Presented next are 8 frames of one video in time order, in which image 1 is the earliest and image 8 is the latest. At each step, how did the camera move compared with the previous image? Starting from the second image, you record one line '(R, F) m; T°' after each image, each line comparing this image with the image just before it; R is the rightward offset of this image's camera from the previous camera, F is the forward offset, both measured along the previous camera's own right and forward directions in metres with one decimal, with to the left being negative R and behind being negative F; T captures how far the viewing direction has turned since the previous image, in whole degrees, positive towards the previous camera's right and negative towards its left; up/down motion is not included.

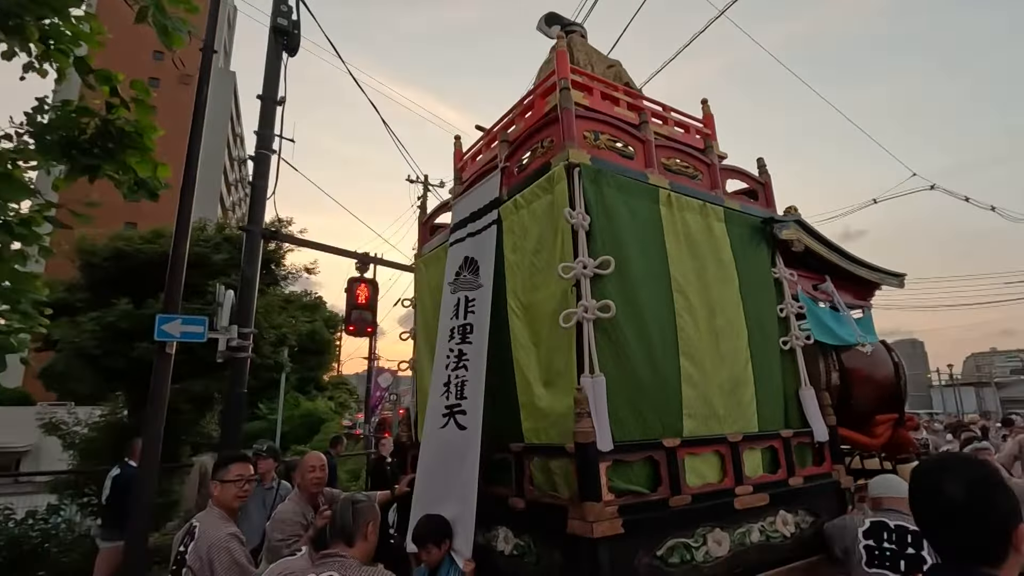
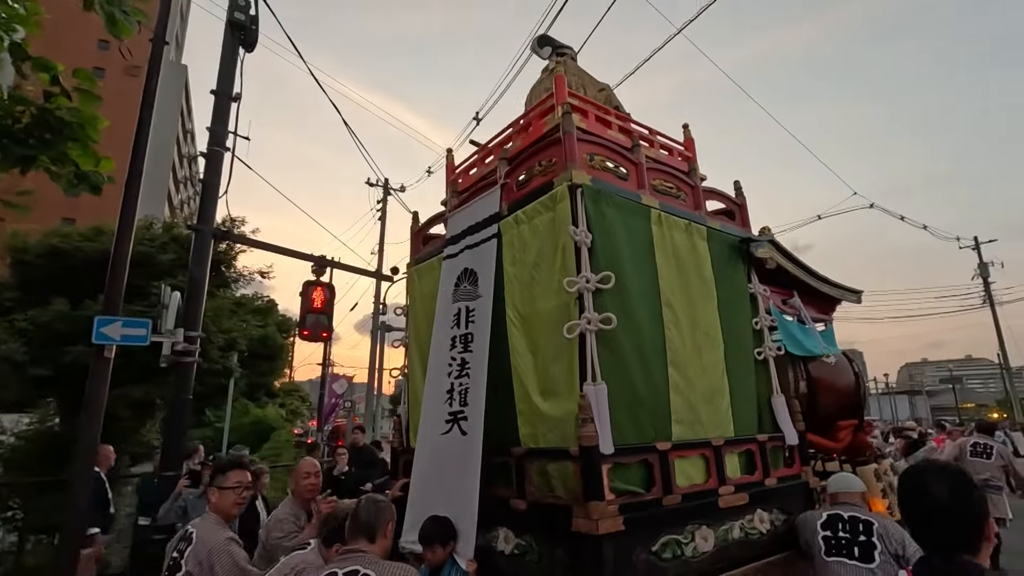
(-0.3, -0.2) m; +4°
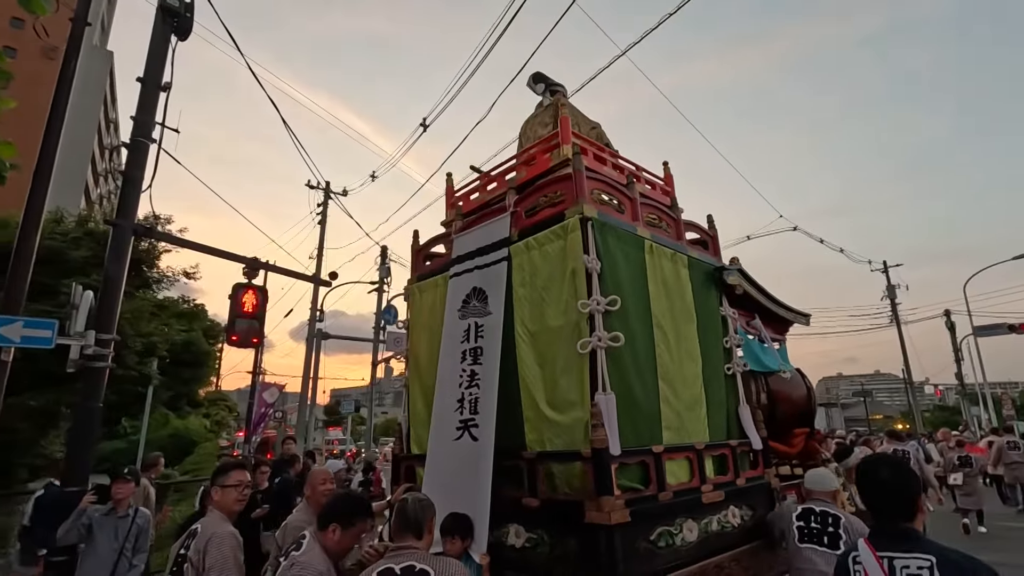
(-0.6, -0.4) m; +6°
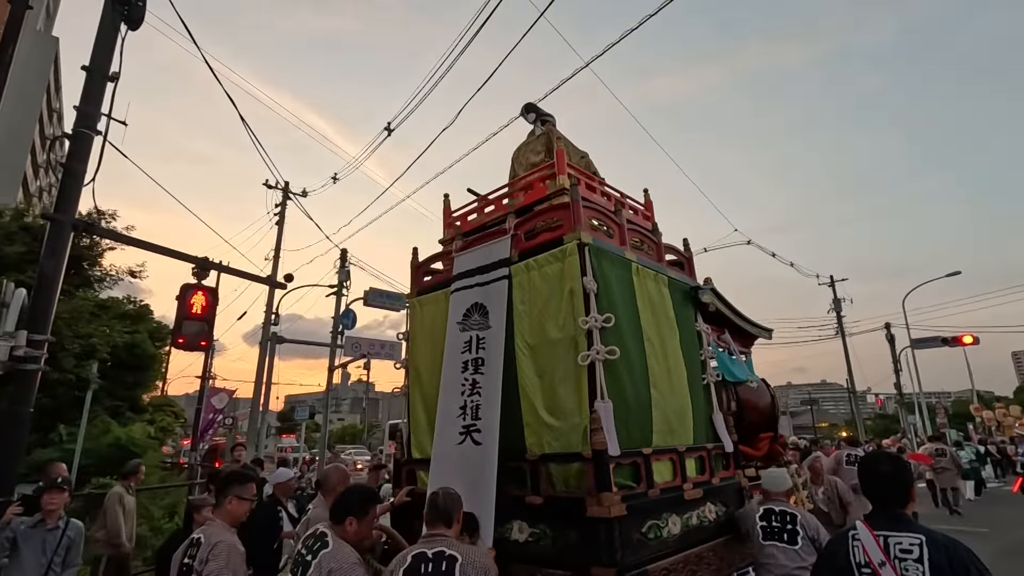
(-0.4, -0.4) m; +4°
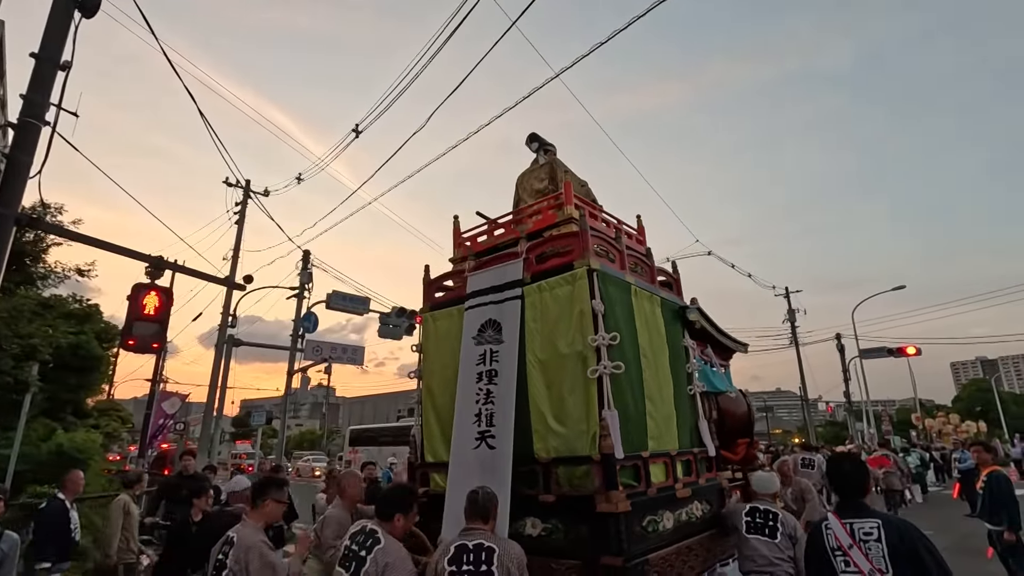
(-0.5, -0.5) m; +4°
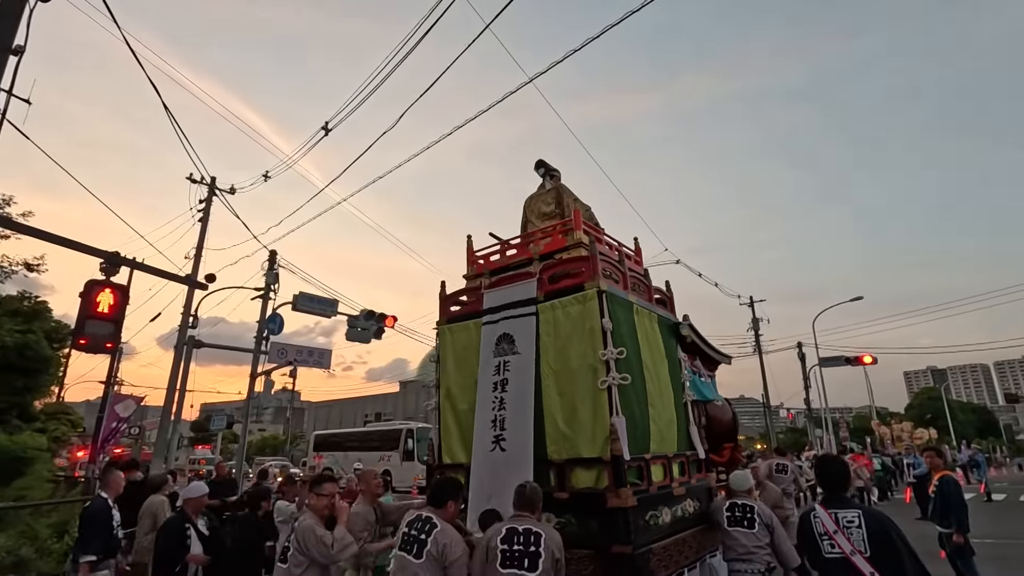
(-0.5, -0.6) m; +3°
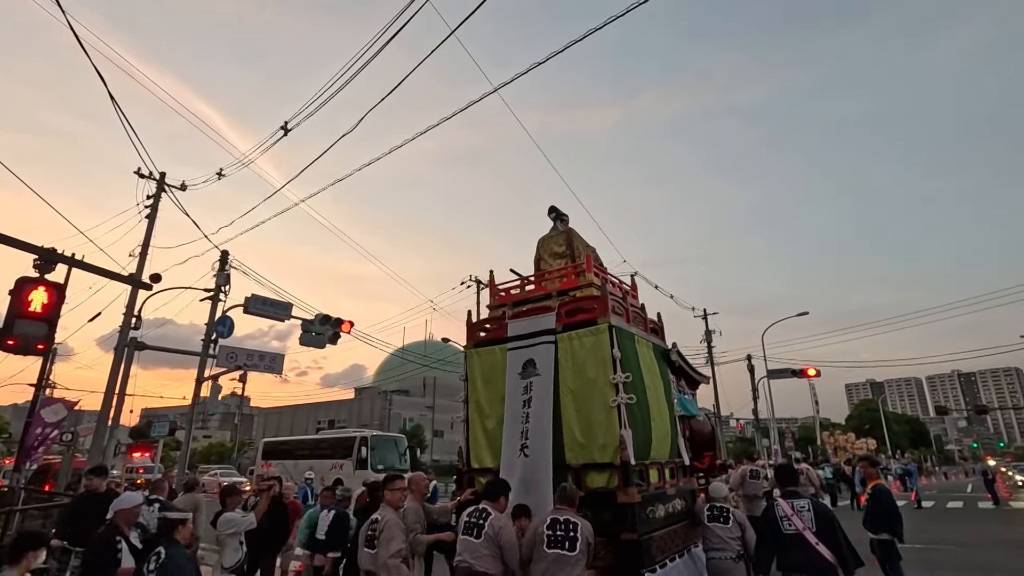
(-0.9, -1.2) m; +4°
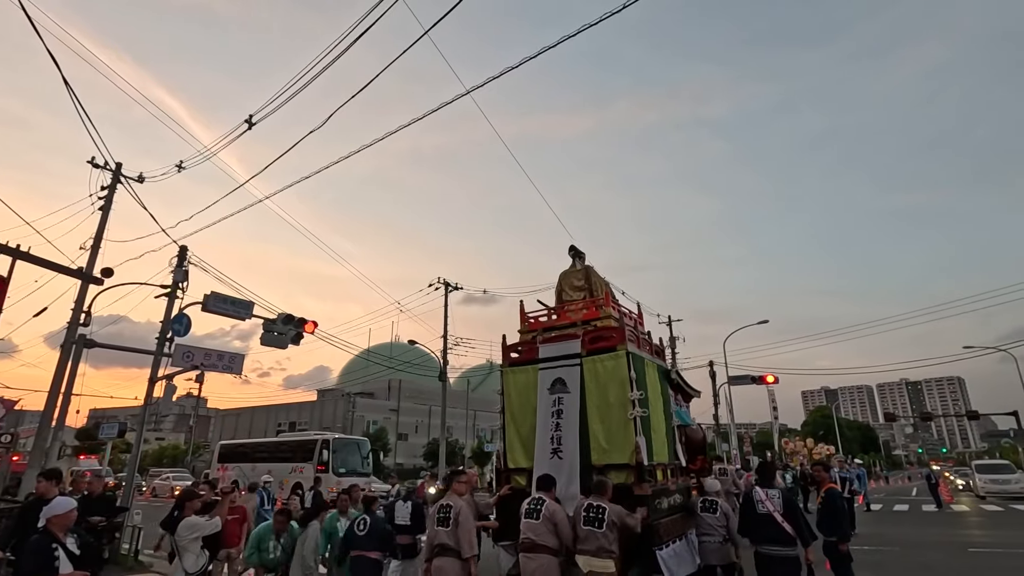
(-1.1, -1.5) m; +3°
